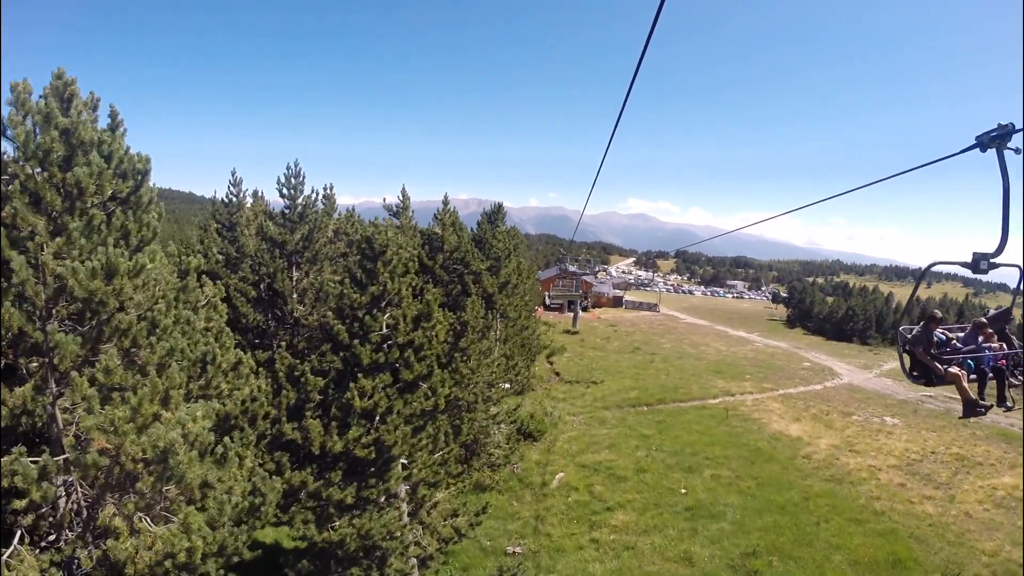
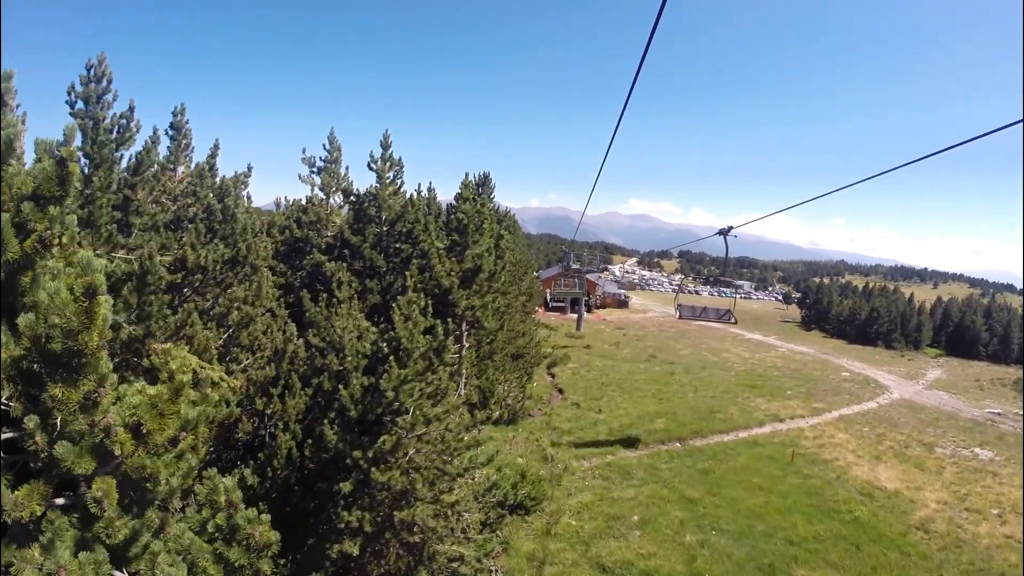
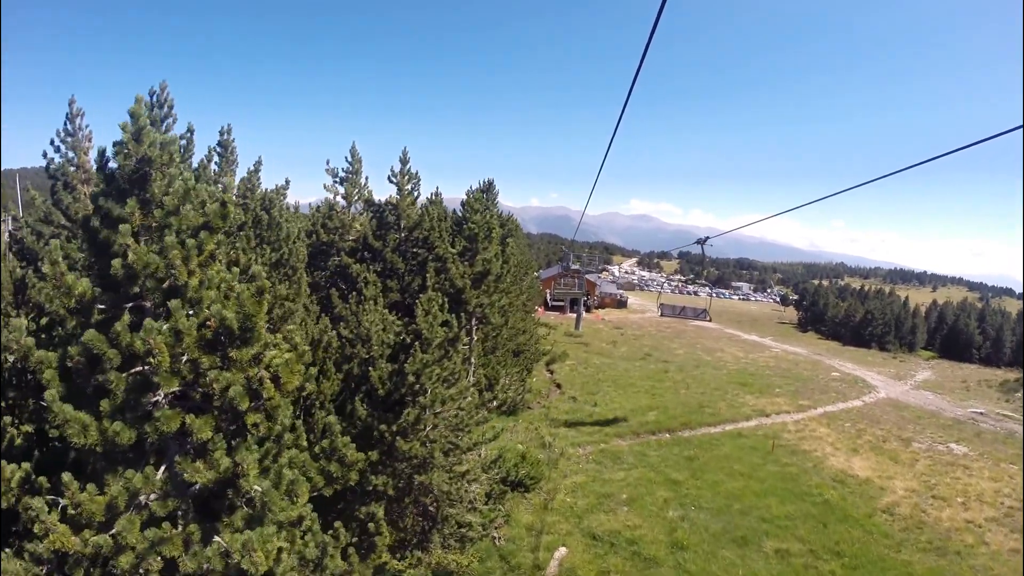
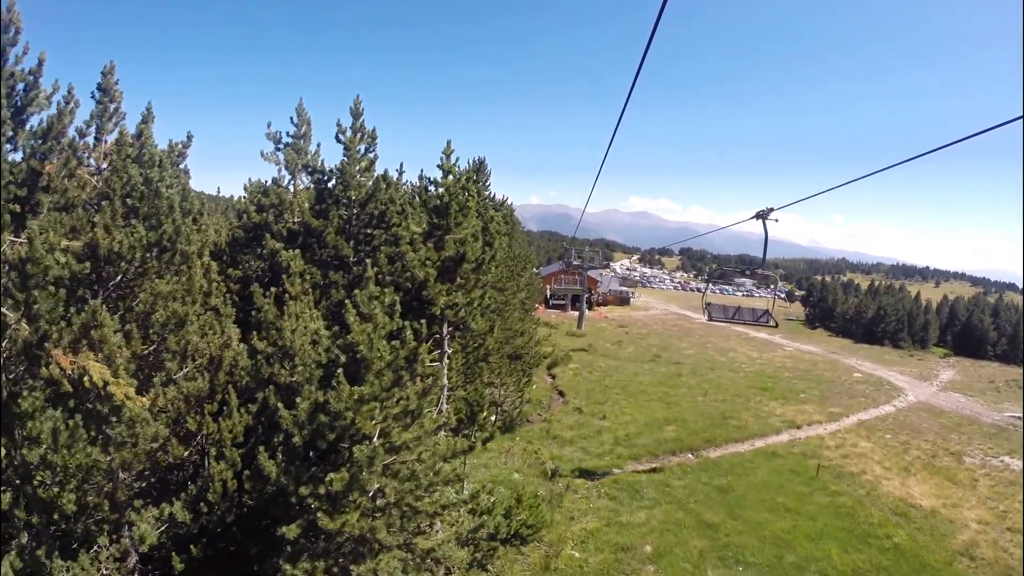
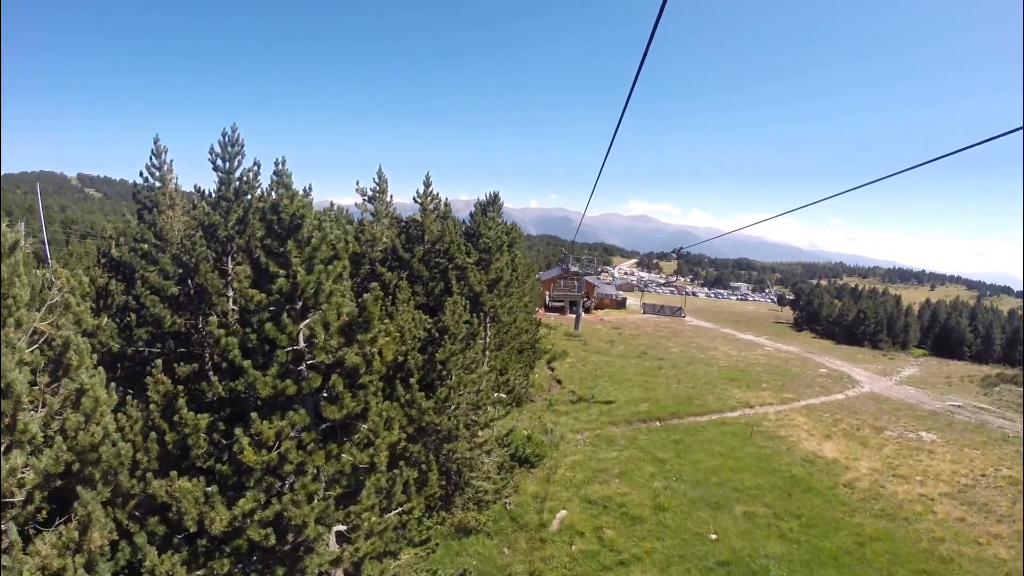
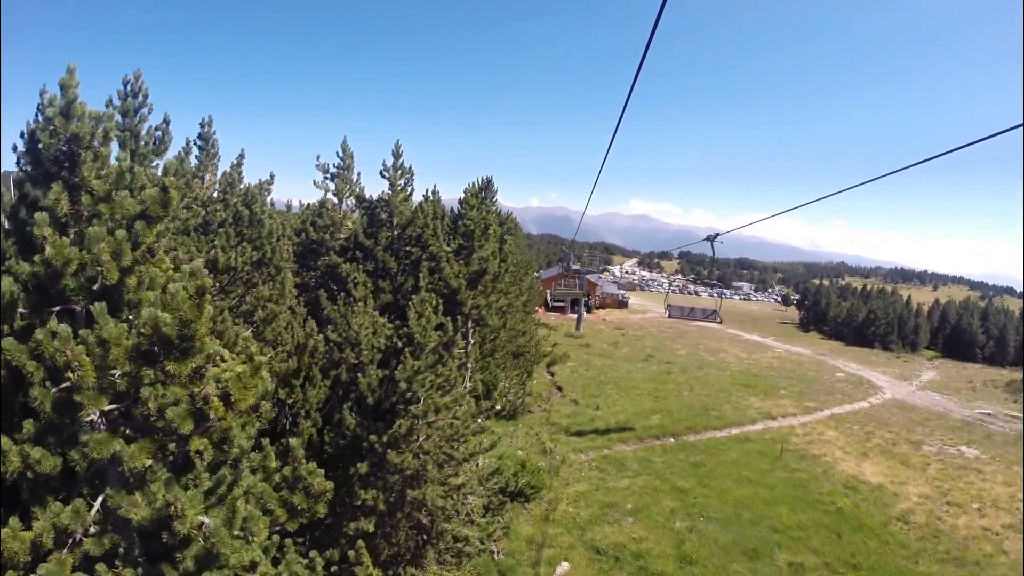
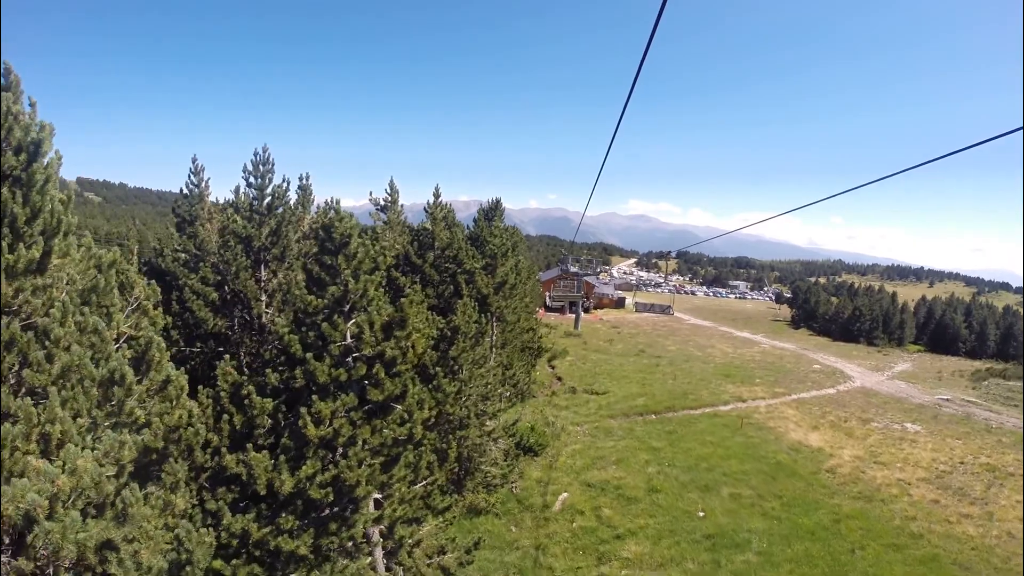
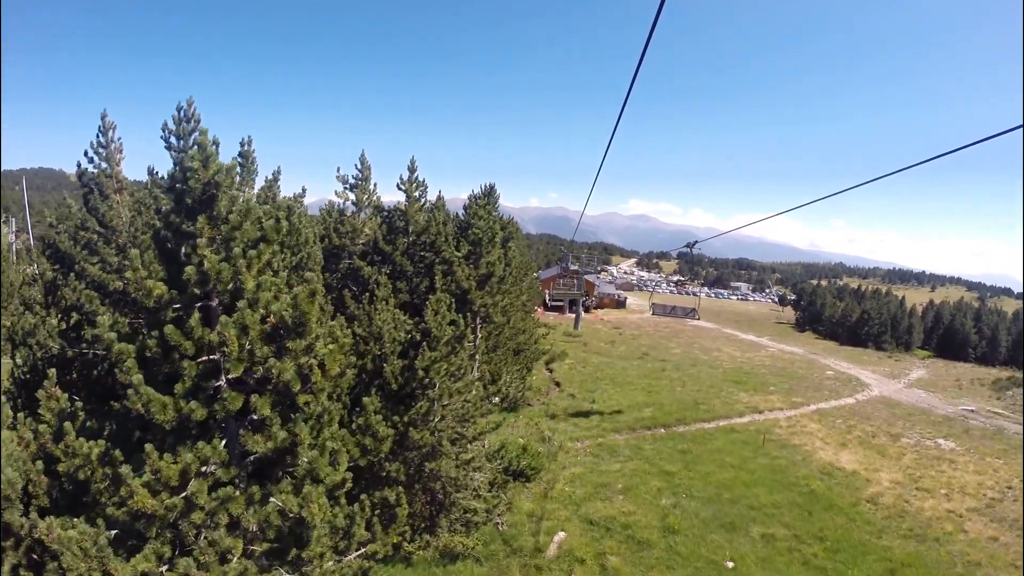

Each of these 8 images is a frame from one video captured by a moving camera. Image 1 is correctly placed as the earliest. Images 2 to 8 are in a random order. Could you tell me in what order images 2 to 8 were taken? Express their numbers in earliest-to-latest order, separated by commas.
7, 5, 8, 3, 6, 2, 4
